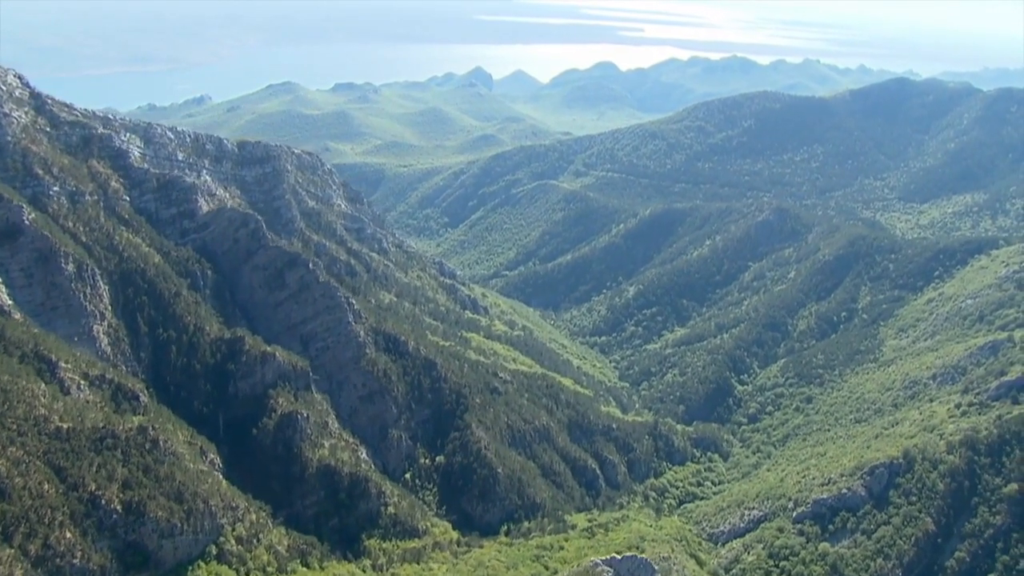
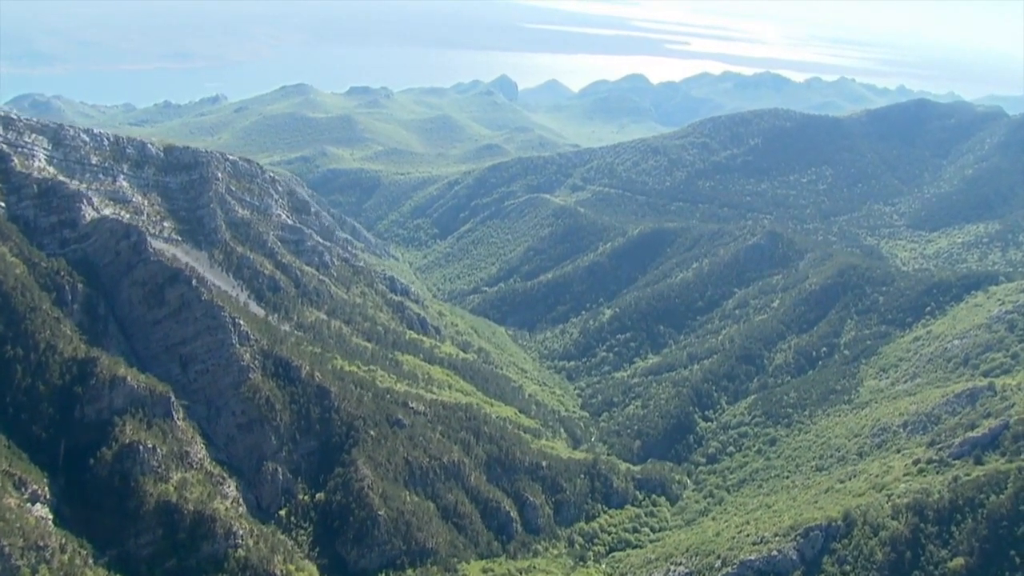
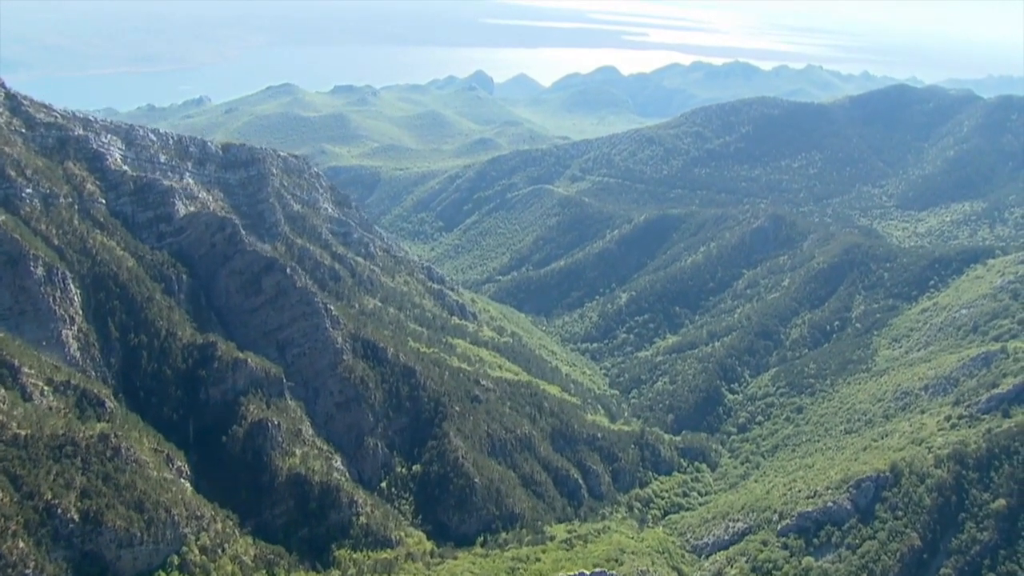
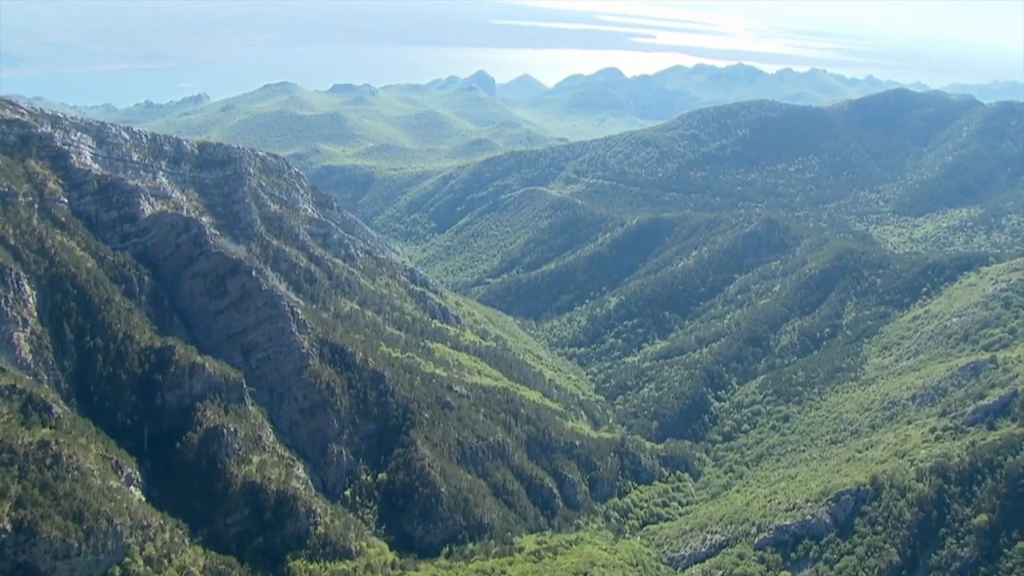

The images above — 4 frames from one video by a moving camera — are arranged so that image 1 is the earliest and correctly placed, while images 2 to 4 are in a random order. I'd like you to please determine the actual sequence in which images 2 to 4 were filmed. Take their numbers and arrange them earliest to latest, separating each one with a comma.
3, 4, 2
